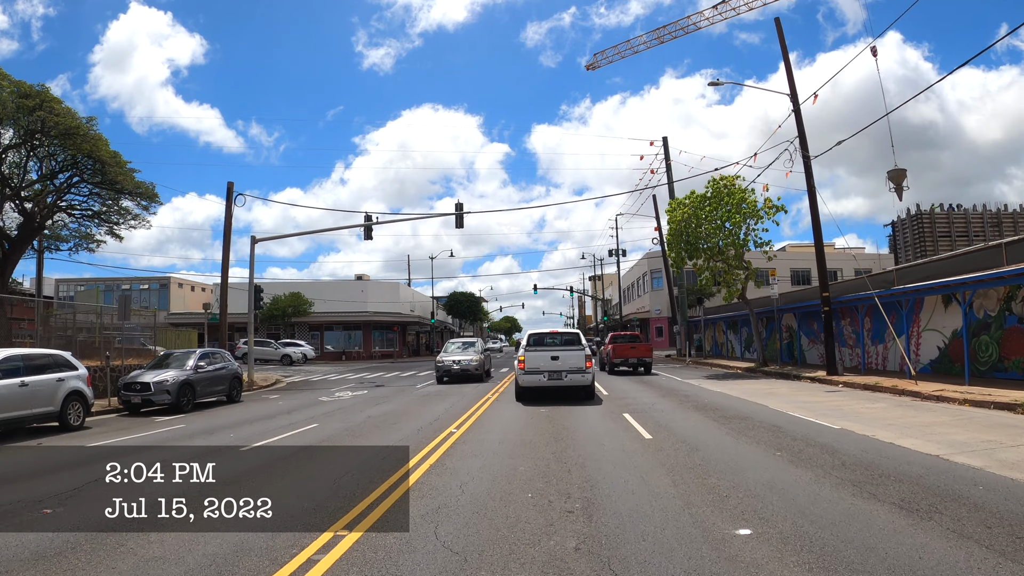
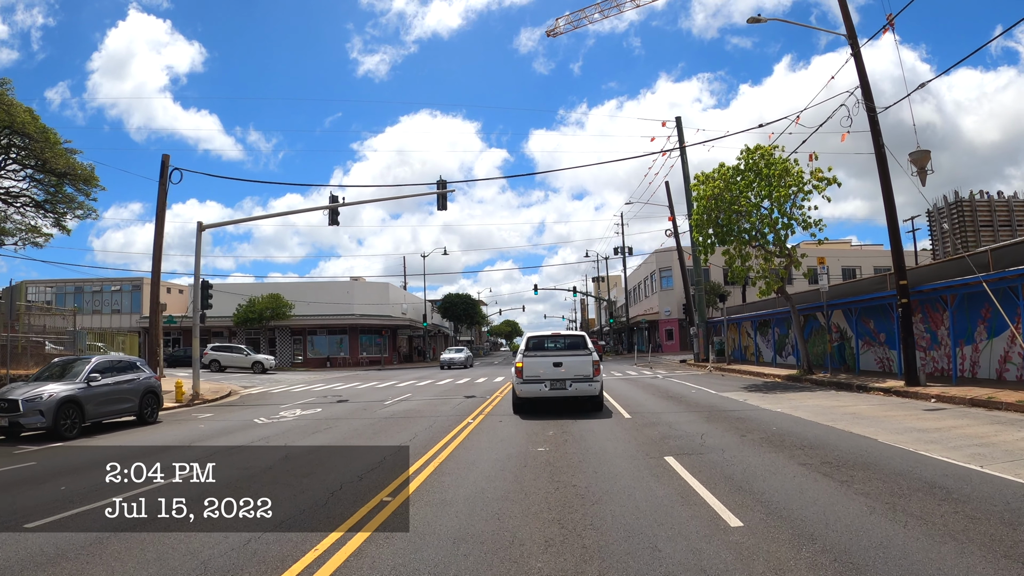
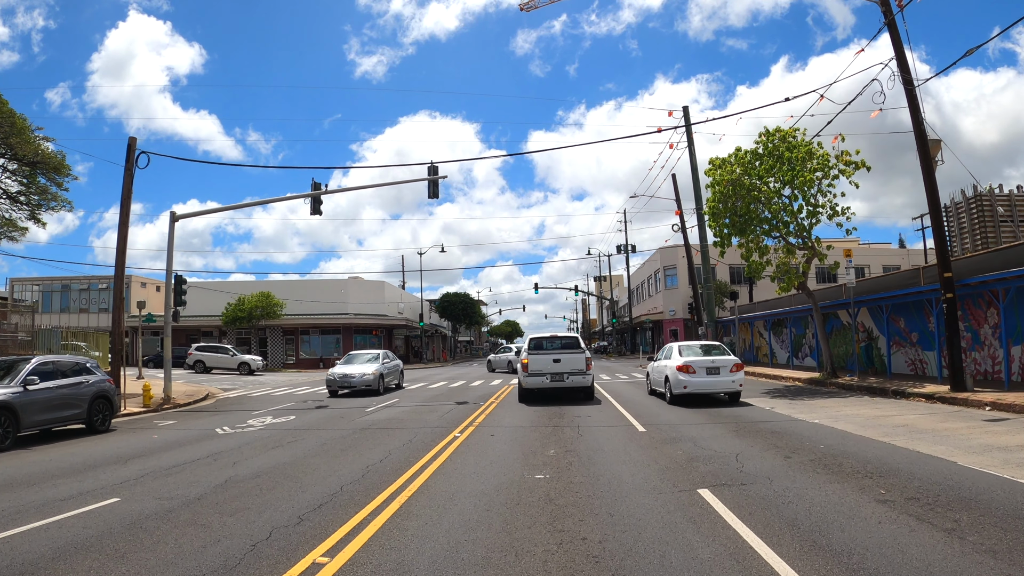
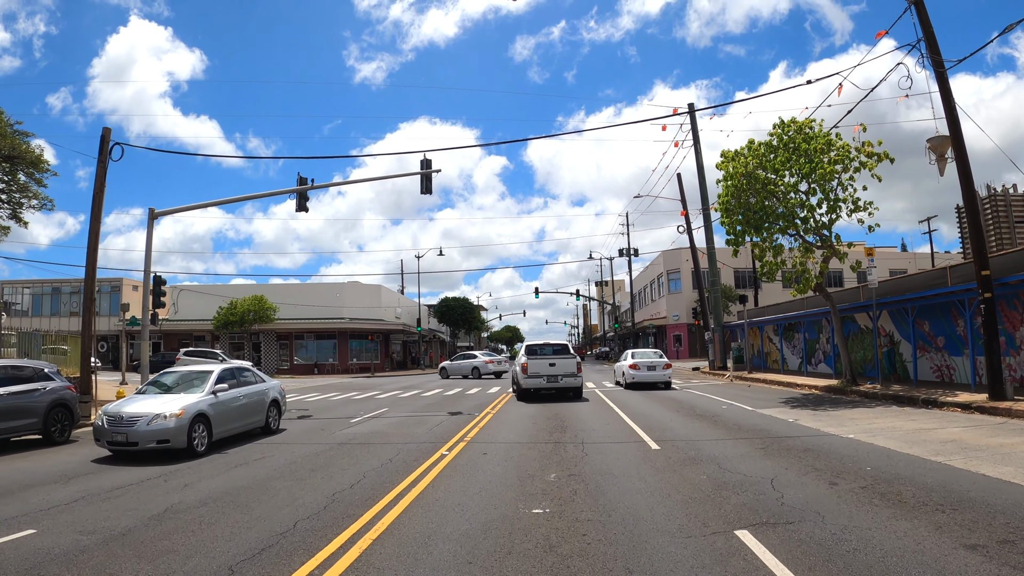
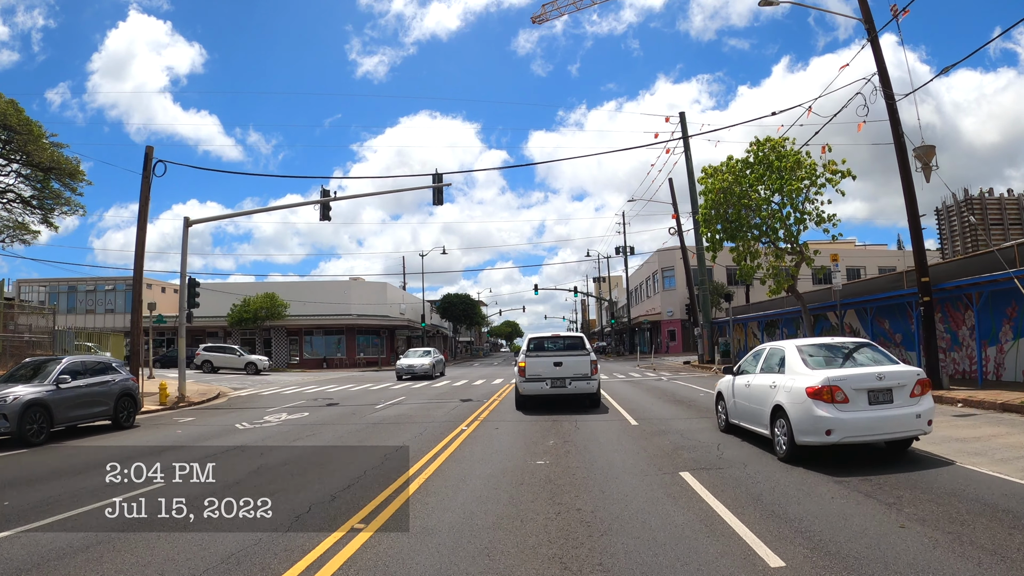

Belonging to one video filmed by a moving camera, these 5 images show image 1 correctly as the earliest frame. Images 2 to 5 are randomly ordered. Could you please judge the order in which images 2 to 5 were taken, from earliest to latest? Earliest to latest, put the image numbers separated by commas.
2, 5, 3, 4
